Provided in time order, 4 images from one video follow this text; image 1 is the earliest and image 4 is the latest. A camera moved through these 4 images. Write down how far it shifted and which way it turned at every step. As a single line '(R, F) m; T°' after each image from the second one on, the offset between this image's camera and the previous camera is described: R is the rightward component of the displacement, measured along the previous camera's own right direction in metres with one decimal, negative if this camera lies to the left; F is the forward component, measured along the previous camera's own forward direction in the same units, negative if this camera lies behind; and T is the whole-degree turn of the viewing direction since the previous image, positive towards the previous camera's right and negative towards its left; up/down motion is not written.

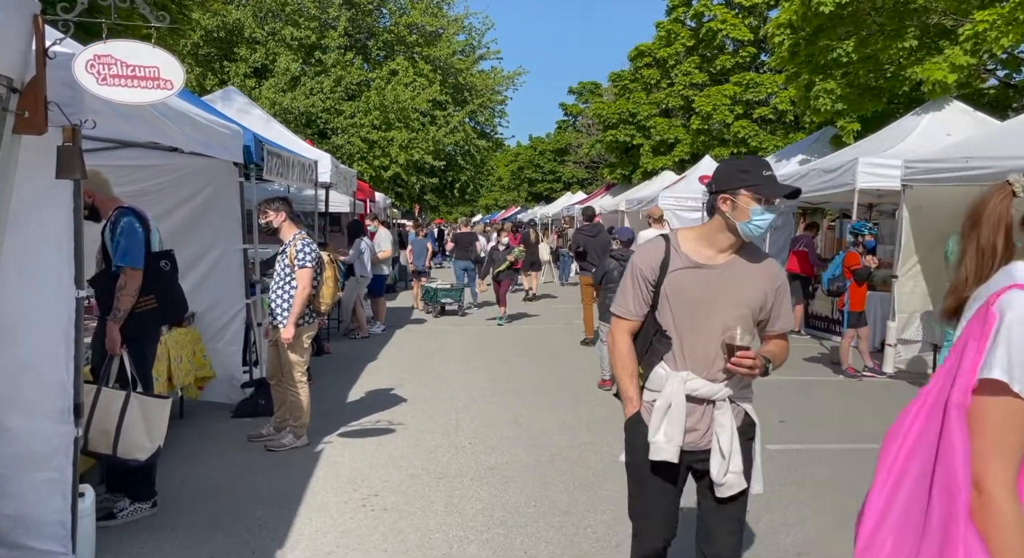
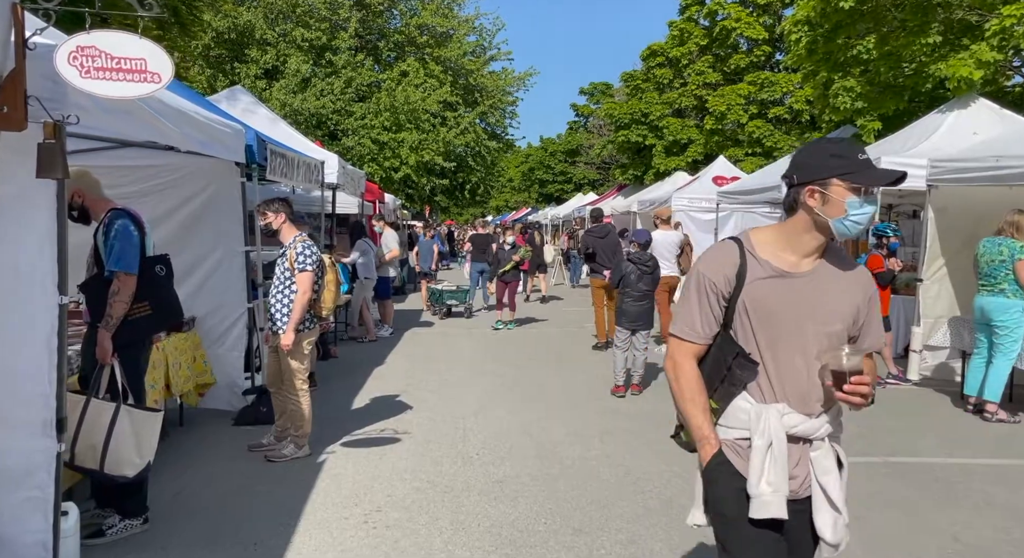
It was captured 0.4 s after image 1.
(0.0, +0.2) m; -1°
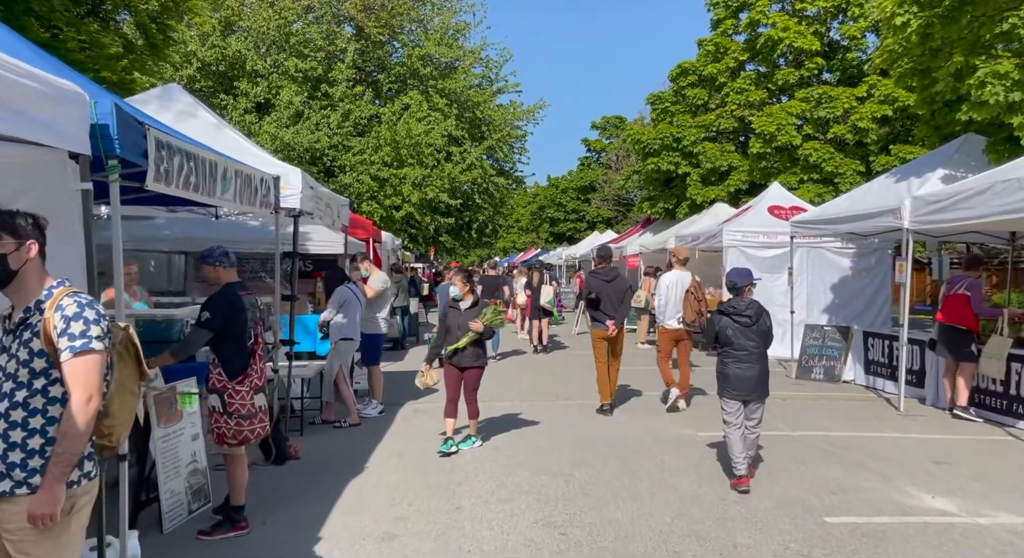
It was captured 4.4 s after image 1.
(-0.3, +2.8) m; 0°
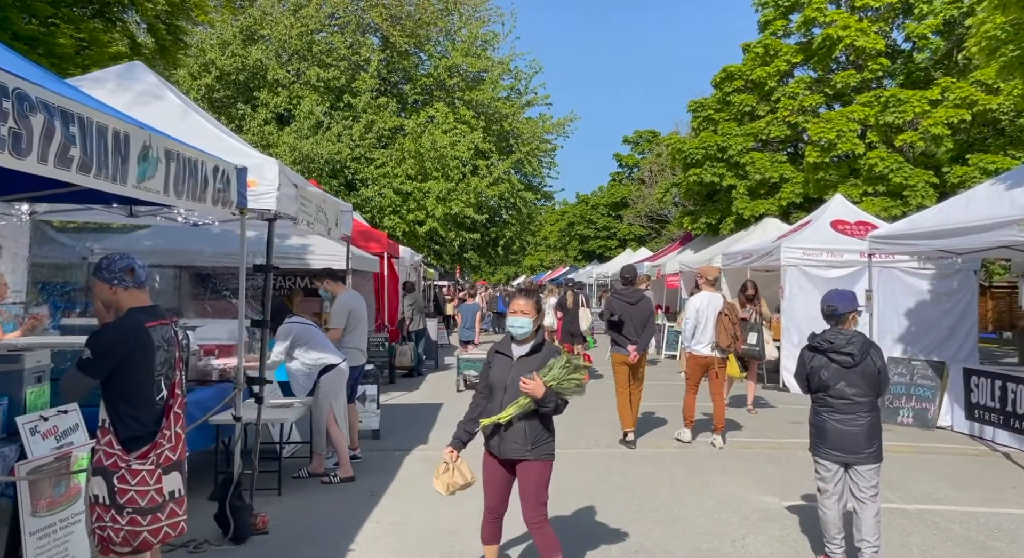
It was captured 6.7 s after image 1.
(-0.1, +1.5) m; -2°
